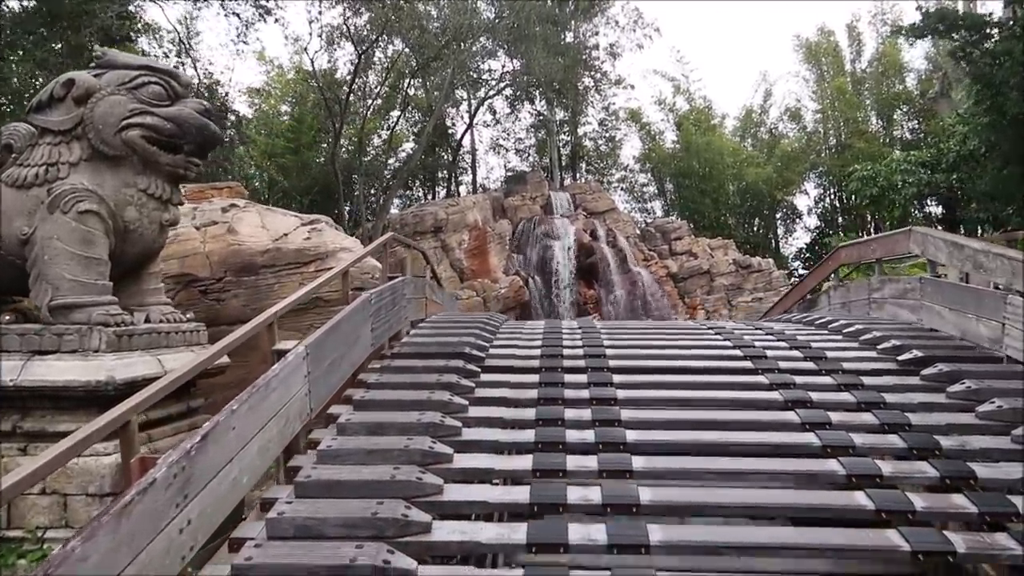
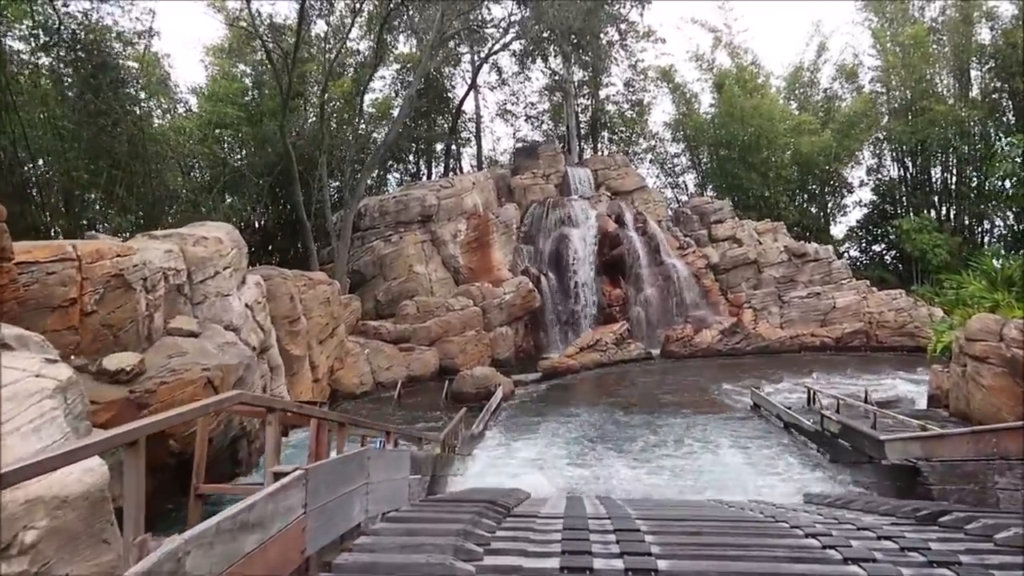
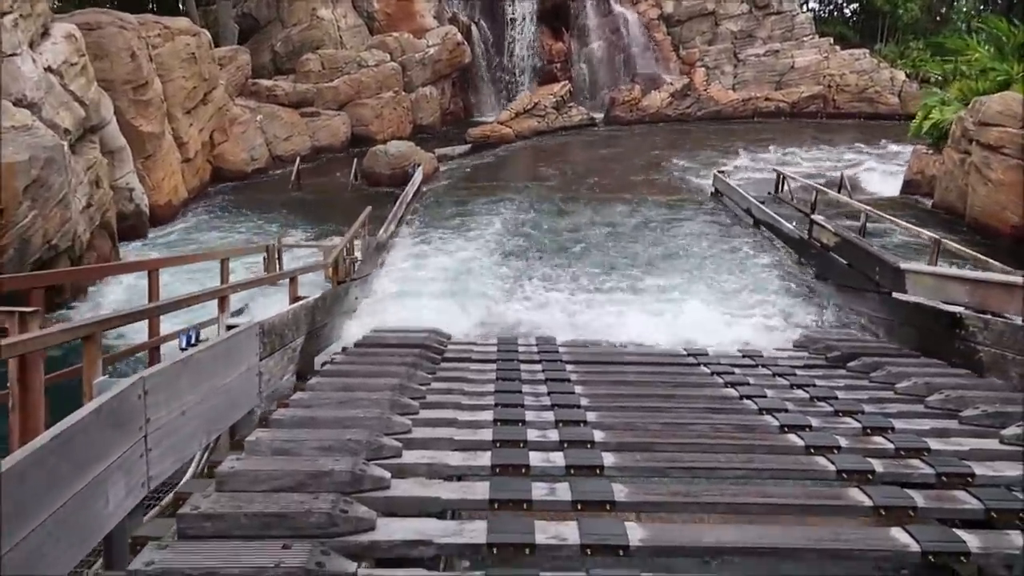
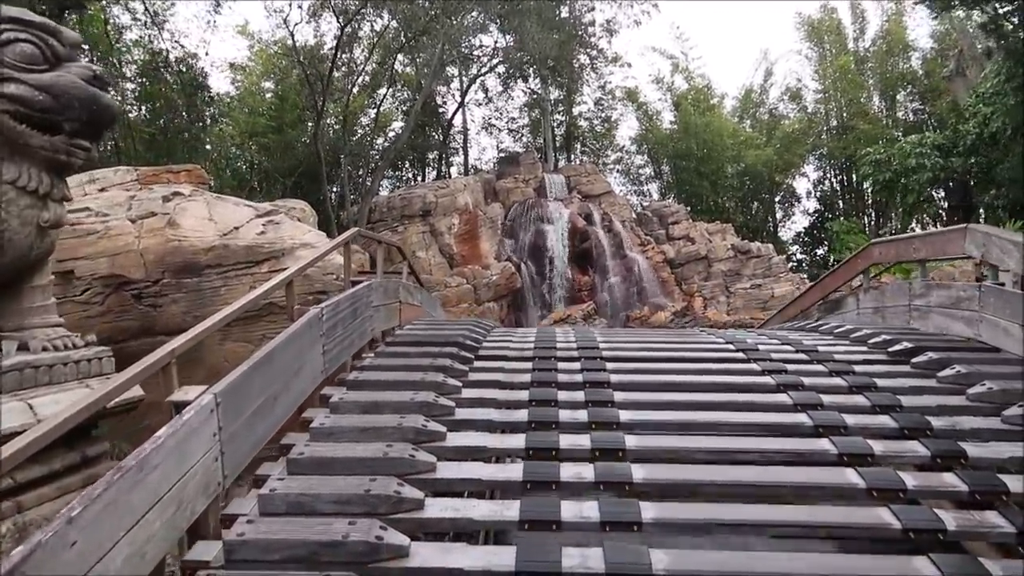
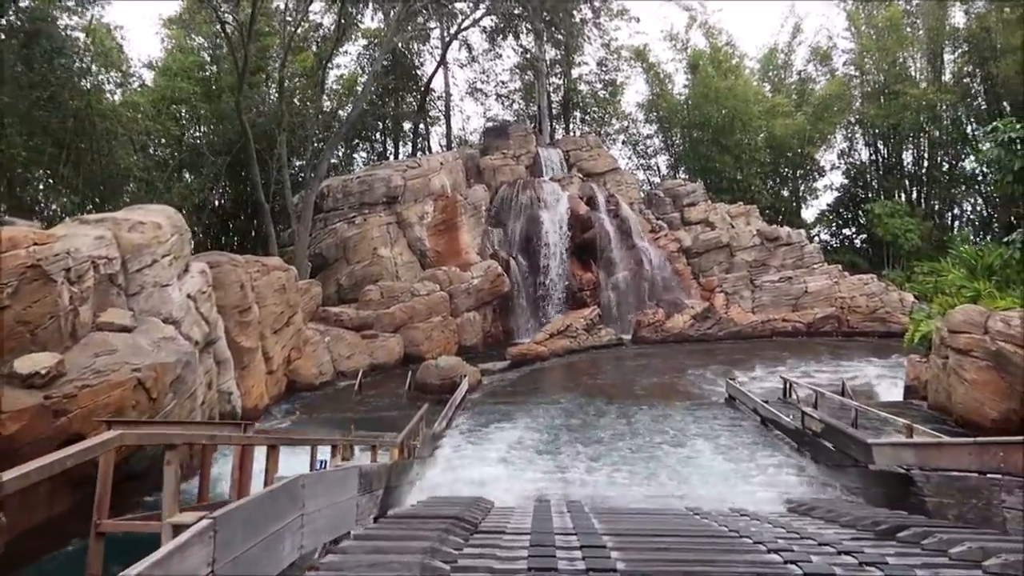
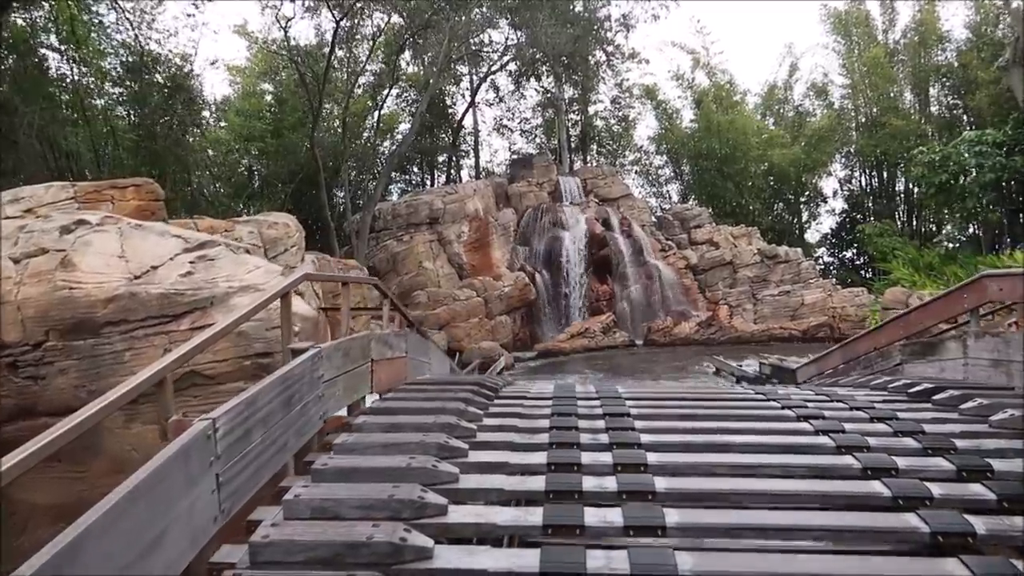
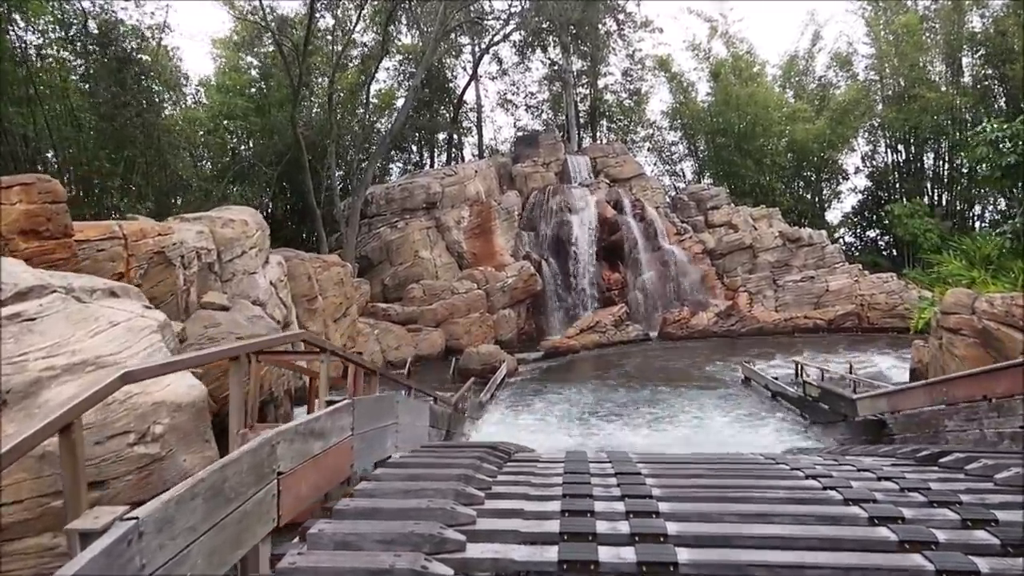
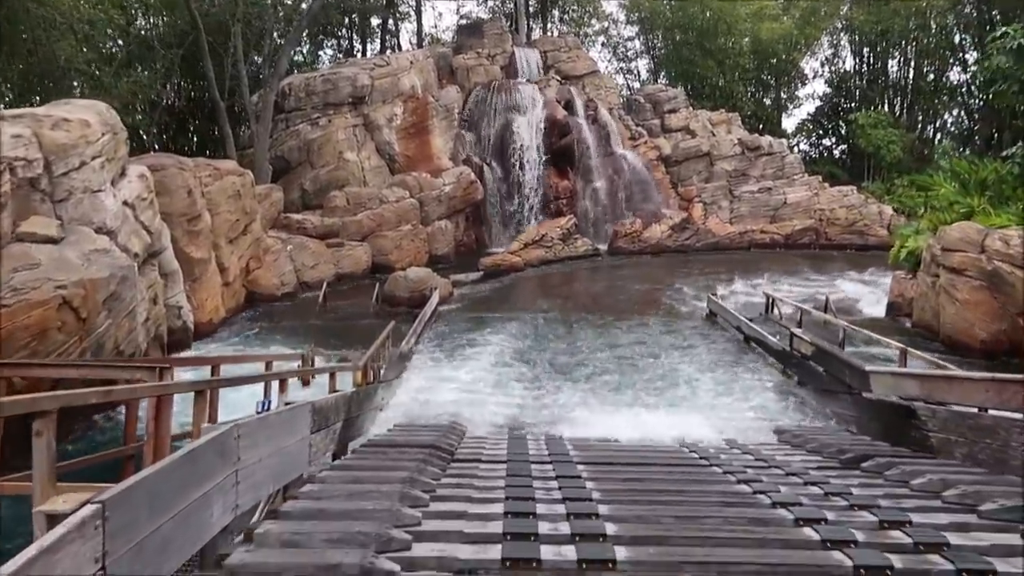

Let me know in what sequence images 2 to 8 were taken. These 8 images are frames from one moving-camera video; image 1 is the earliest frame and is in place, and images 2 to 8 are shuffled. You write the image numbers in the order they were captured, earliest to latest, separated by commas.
4, 6, 7, 2, 5, 8, 3
